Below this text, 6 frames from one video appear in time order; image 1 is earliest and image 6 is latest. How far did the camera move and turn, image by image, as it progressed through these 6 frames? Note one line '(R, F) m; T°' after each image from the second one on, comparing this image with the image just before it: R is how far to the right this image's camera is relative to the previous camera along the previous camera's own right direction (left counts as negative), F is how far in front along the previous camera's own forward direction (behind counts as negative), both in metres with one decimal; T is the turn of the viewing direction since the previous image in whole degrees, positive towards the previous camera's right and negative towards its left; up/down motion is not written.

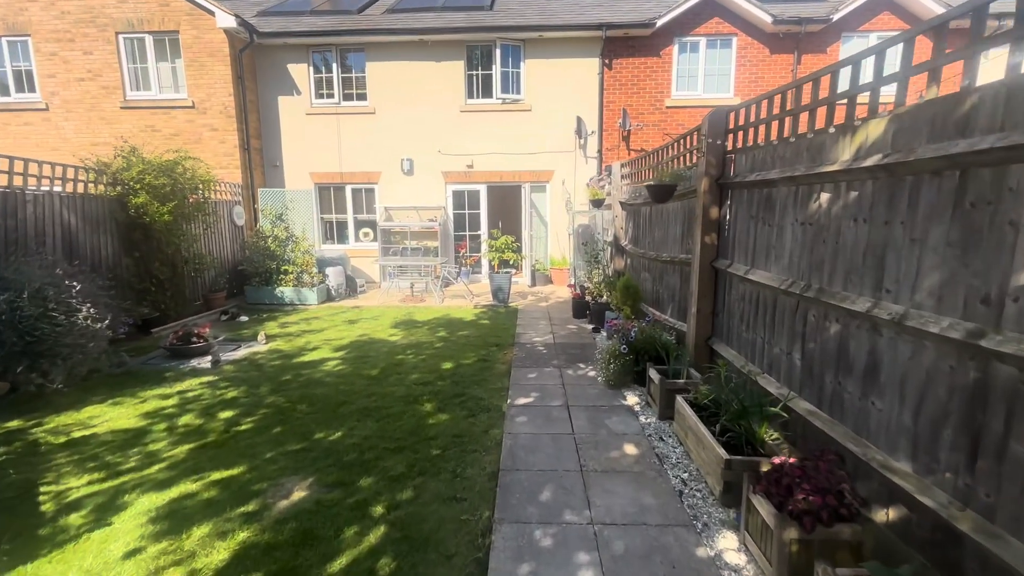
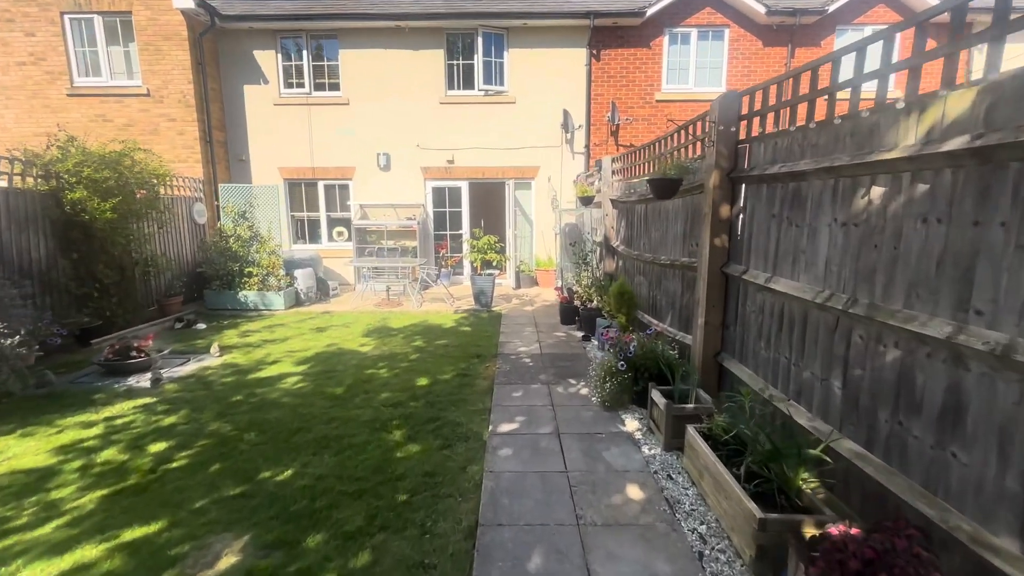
(0.0, +0.5) m; +2°
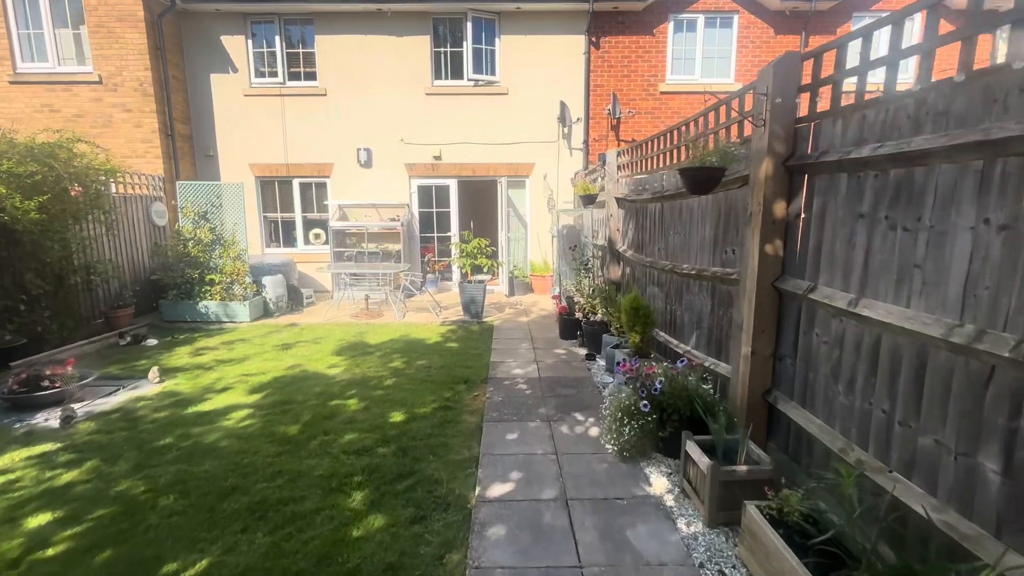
(0.0, +0.8) m; +1°
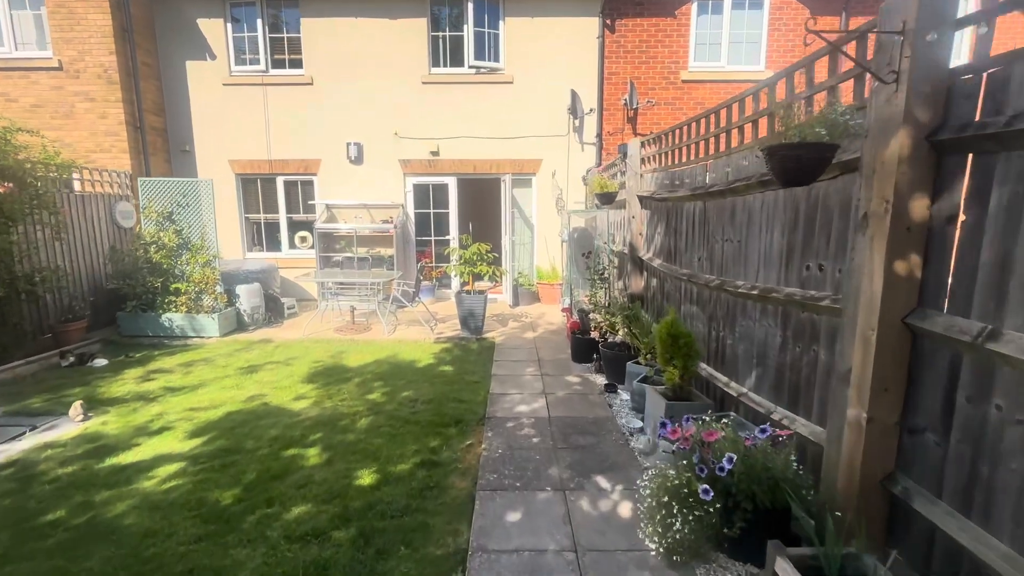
(0.0, +0.9) m; -1°
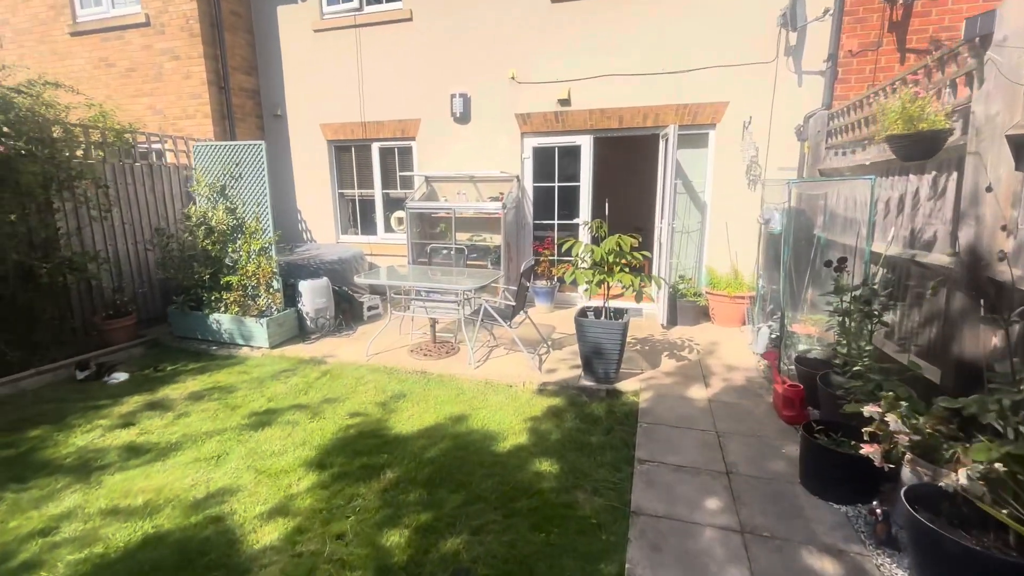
(-0.2, +2.4) m; -17°
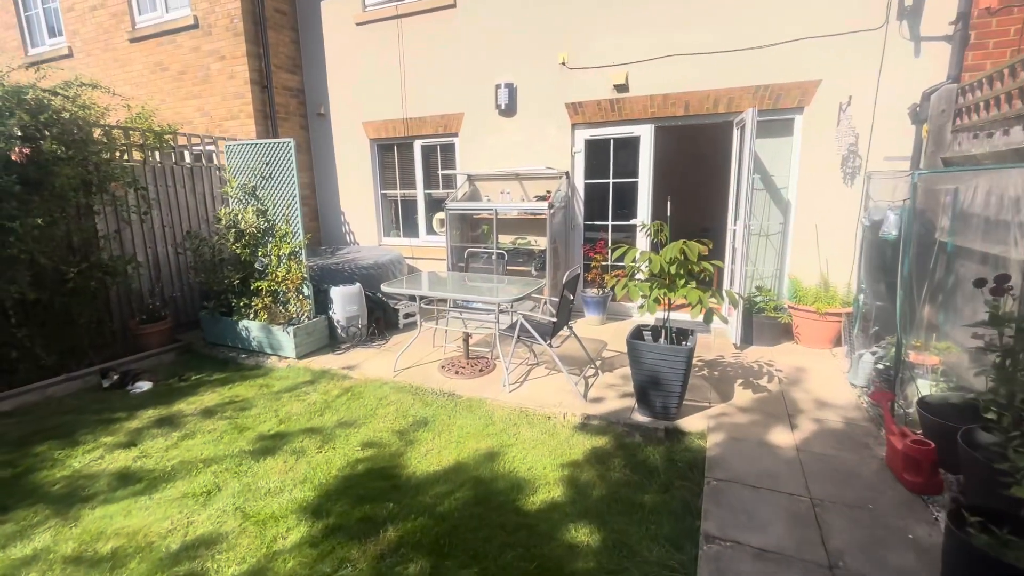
(+0.1, +0.6) m; -7°
